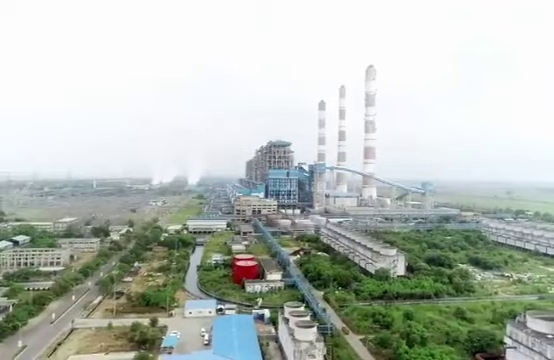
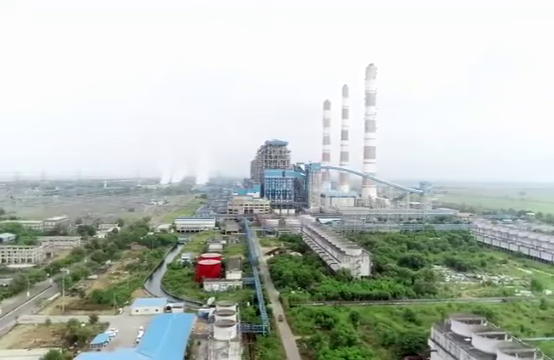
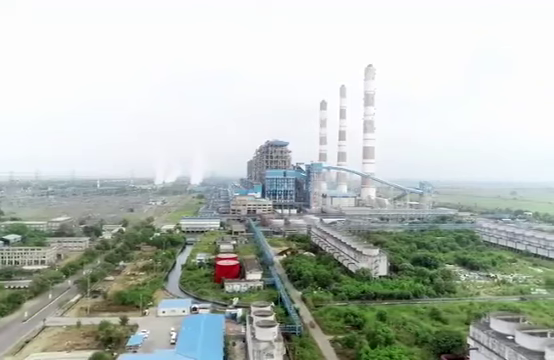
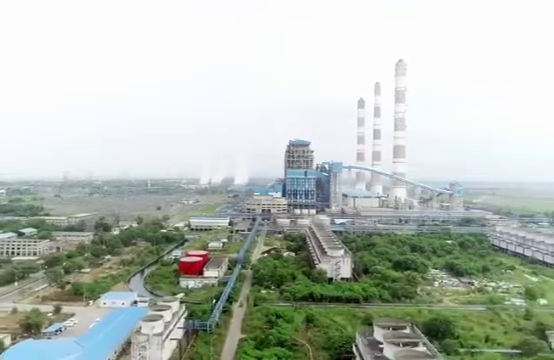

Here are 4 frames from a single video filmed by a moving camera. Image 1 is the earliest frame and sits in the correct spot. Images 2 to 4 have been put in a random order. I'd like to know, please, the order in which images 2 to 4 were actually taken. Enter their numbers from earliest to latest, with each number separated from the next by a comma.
3, 2, 4
